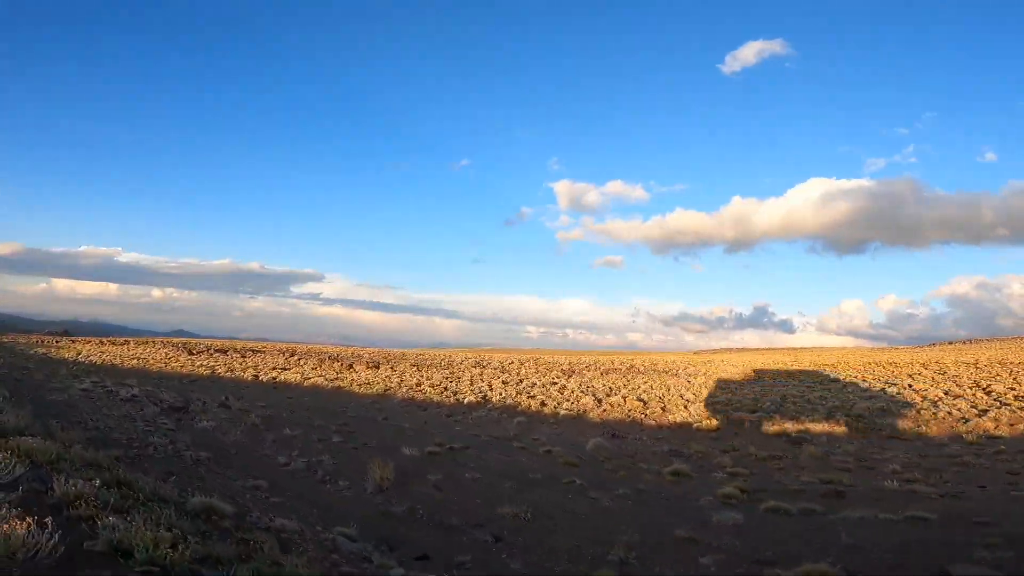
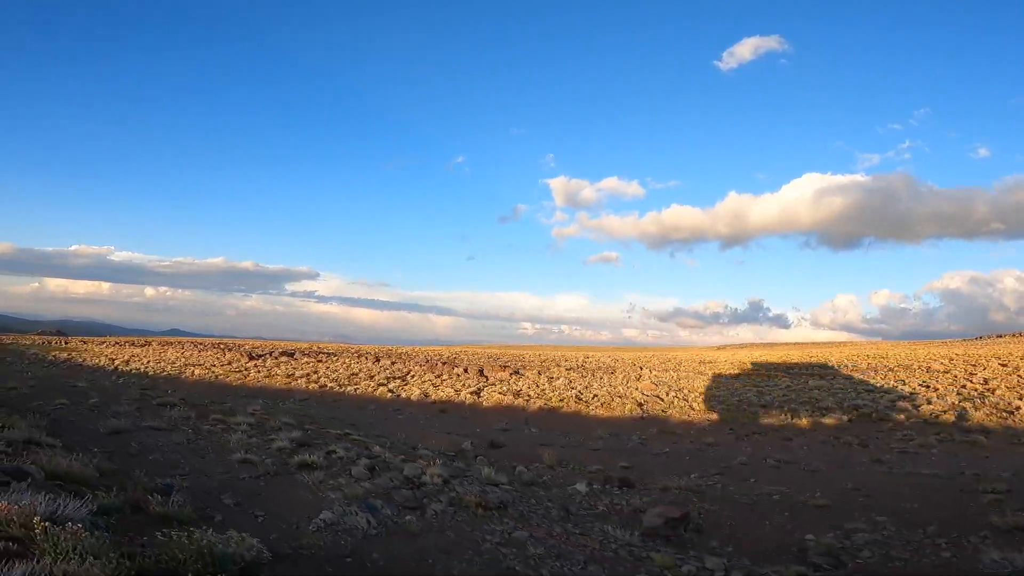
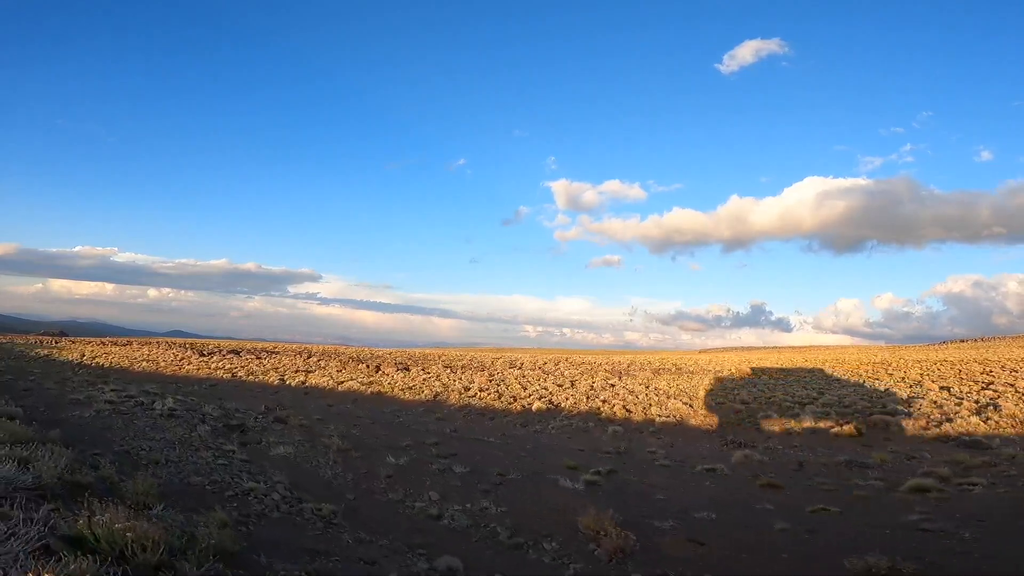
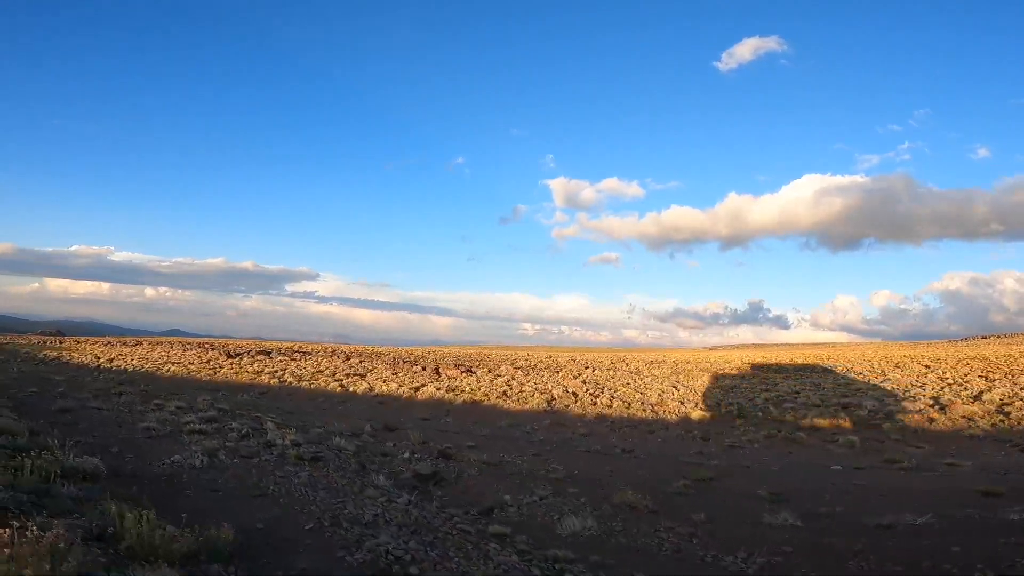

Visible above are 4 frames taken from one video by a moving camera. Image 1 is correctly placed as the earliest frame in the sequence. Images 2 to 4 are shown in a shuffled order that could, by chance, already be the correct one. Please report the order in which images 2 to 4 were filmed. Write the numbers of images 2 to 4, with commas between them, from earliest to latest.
3, 4, 2
